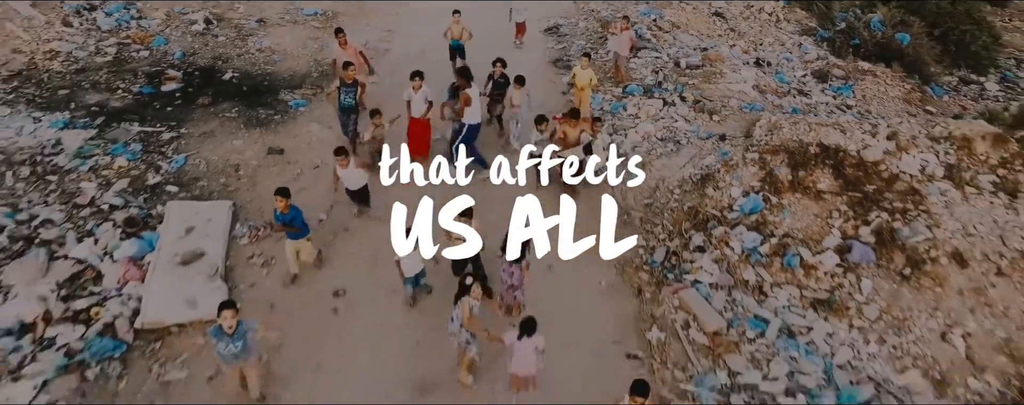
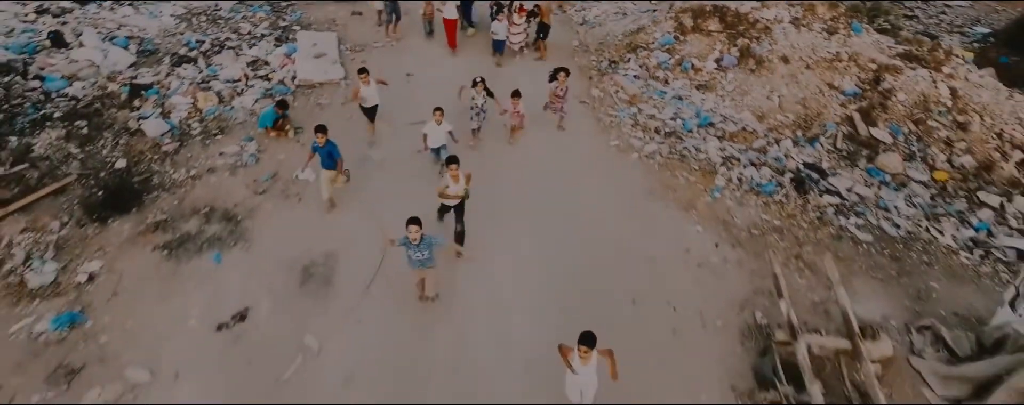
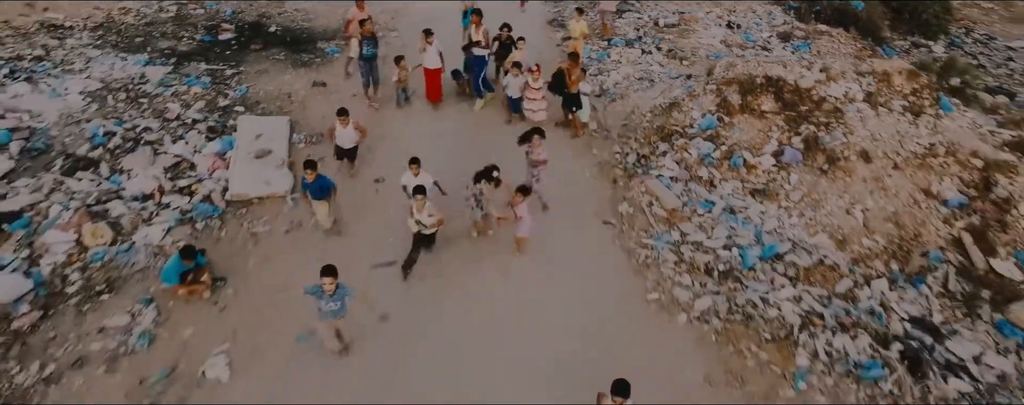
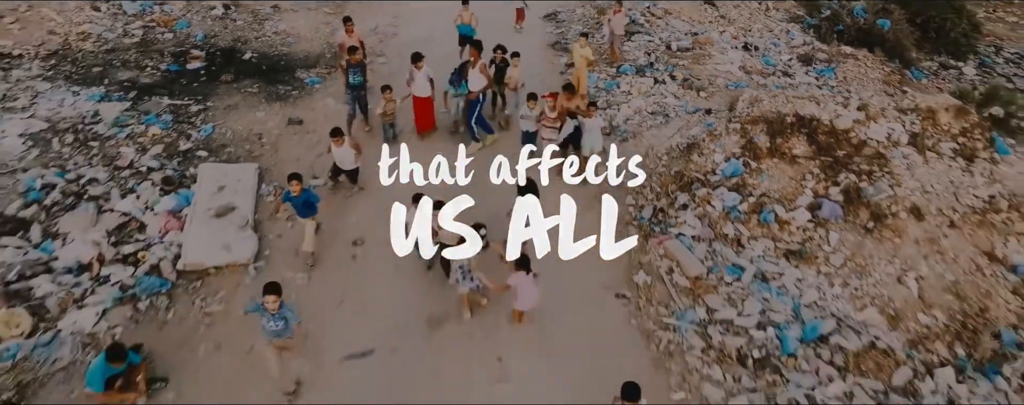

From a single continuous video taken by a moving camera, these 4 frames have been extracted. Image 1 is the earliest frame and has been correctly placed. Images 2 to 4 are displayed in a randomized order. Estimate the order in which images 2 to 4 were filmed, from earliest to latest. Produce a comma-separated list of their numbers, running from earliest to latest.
4, 3, 2
